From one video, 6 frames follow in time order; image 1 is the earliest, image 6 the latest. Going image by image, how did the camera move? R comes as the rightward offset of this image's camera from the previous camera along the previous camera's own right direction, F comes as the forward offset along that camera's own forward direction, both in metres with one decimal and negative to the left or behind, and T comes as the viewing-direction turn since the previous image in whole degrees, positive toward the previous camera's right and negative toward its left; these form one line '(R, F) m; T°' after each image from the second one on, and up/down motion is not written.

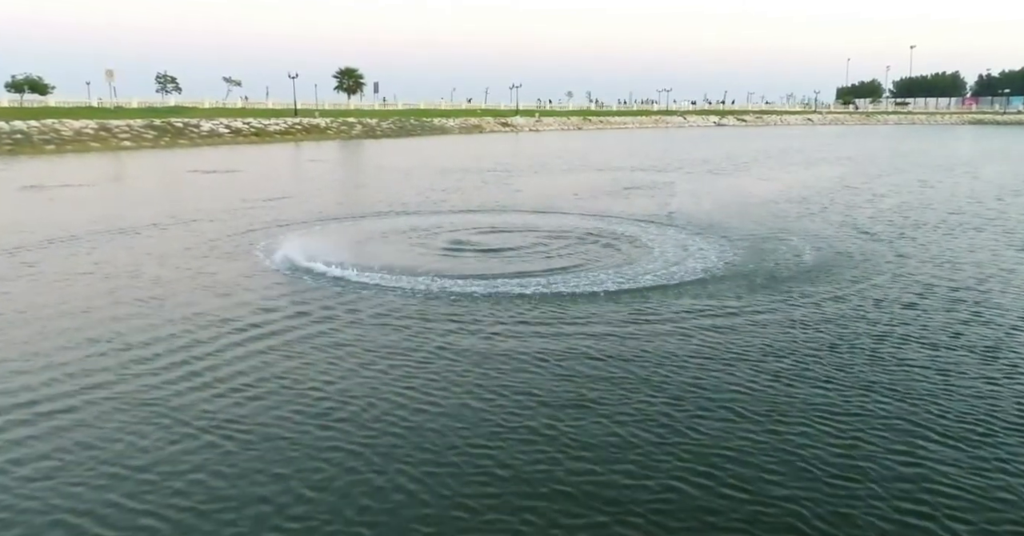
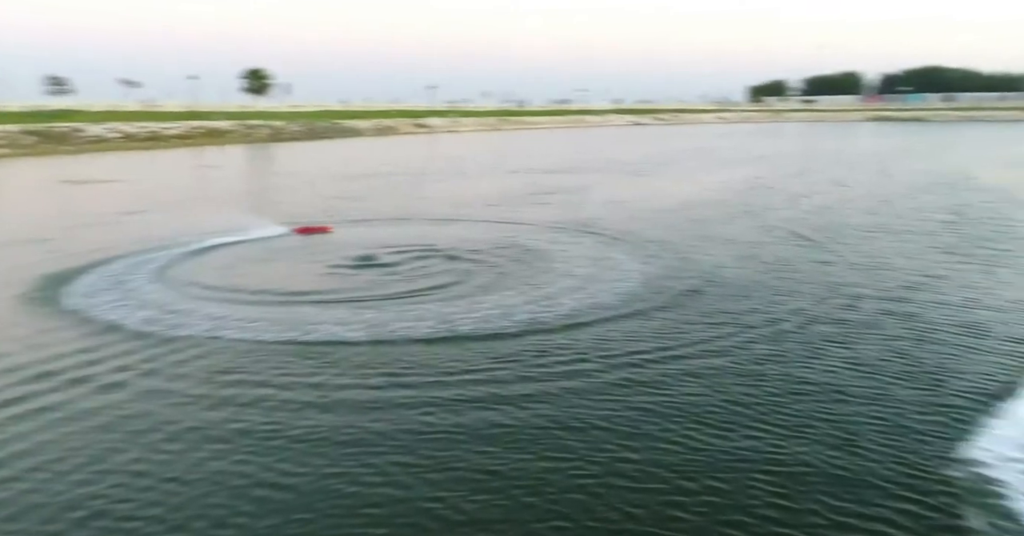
(+1.0, +3.6) m; +6°
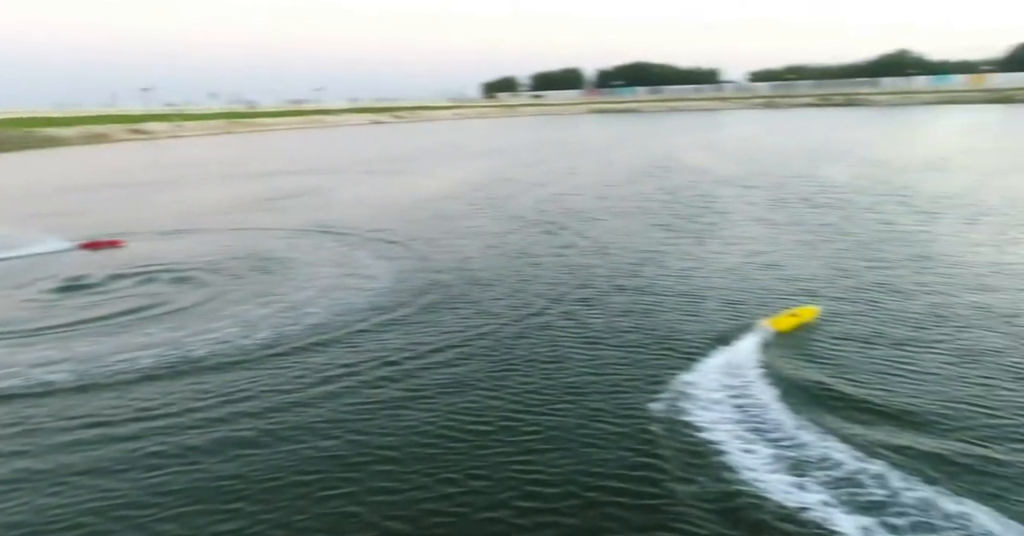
(-1.2, -2.7) m; -10°
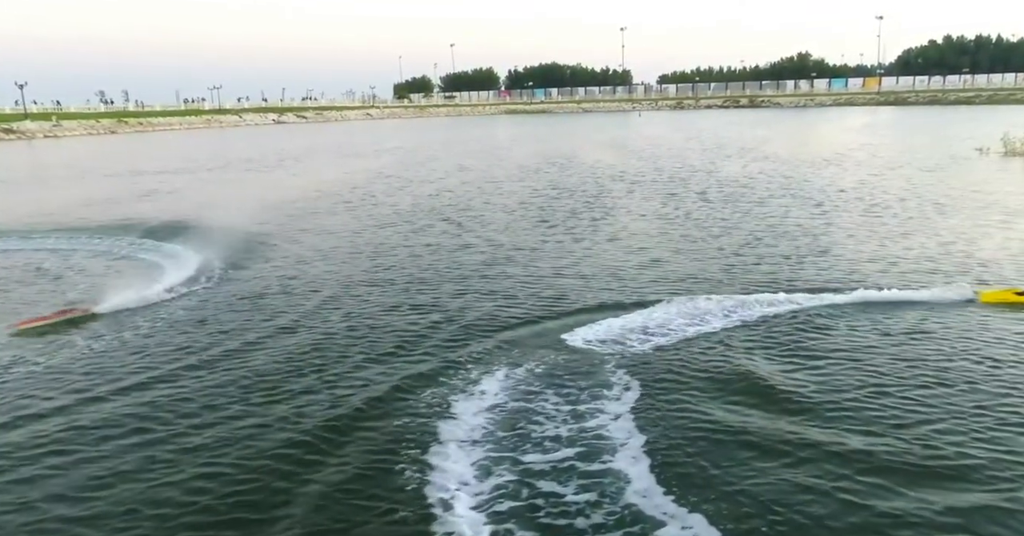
(-1.0, -1.7) m; +6°
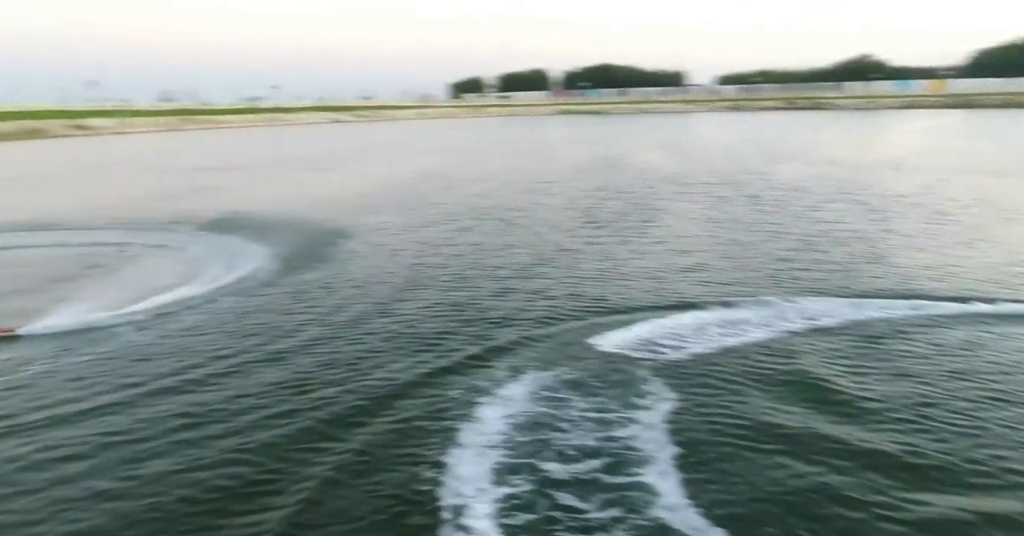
(+0.2, +0.1) m; -4°
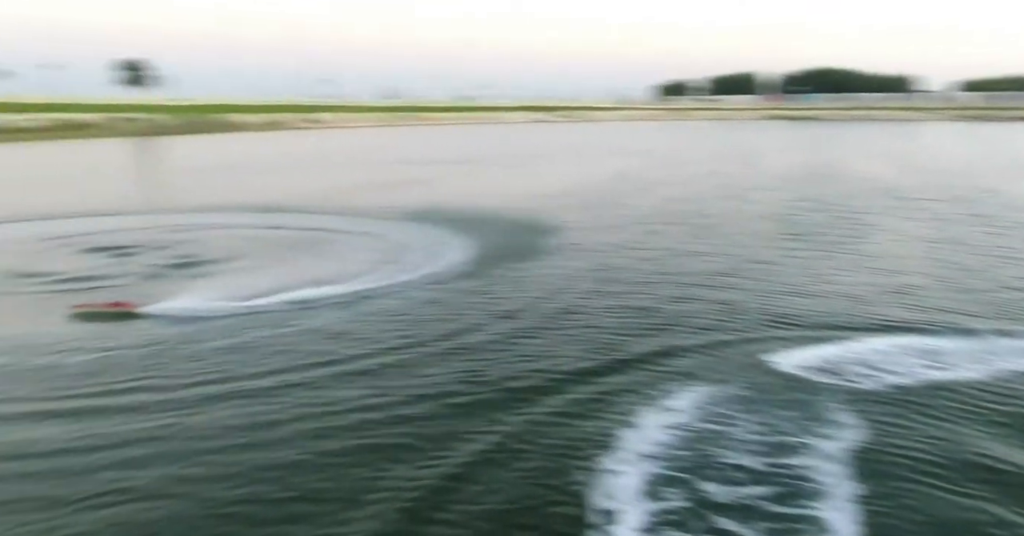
(+0.1, +0.1) m; -14°
